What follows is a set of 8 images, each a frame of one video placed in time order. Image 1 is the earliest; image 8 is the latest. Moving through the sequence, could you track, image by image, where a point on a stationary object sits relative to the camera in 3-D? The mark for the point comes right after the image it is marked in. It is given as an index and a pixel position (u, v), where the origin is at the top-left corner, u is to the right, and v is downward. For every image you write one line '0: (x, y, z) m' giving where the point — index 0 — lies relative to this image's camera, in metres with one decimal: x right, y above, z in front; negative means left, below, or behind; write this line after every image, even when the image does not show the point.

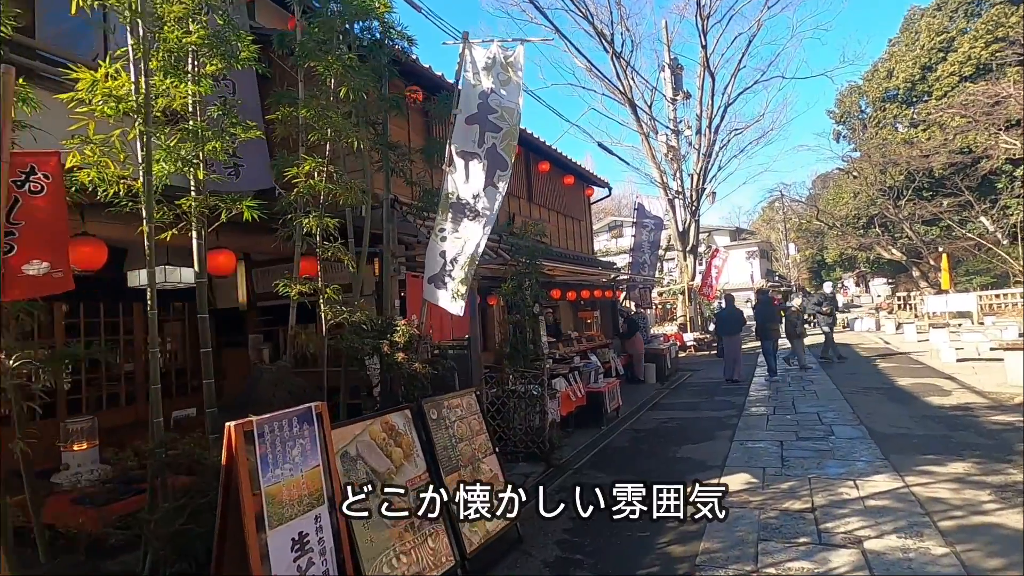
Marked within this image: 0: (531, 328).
0: (+0.3, -0.5, +7.6) m
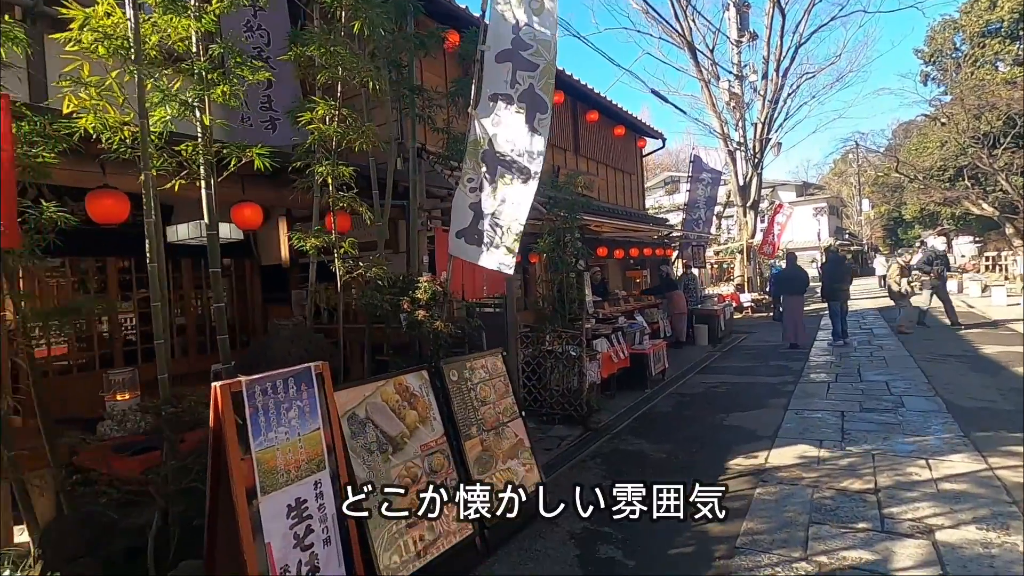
0: (+0.8, +0.1, +7.2) m
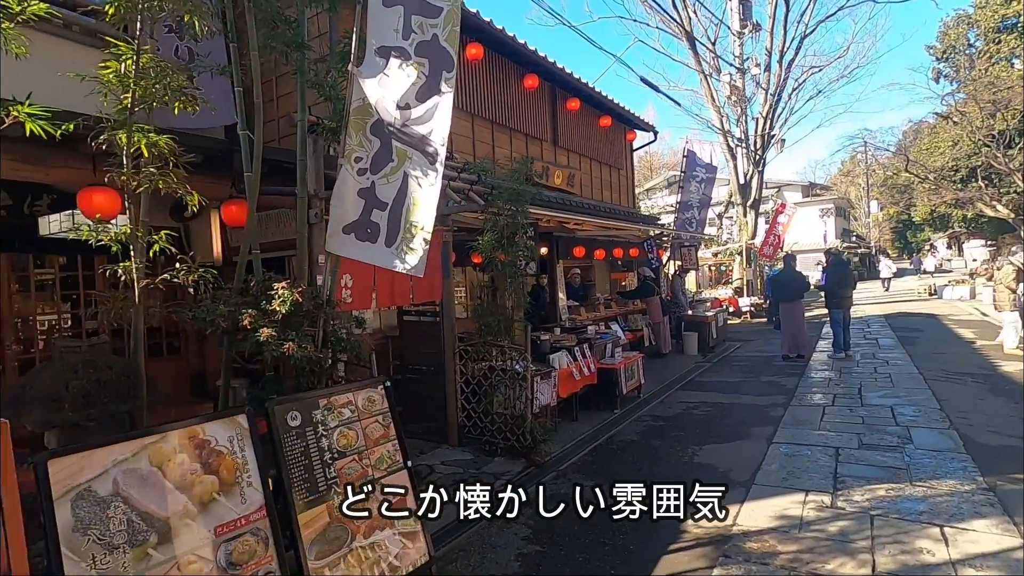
0: (+0.1, 0.0, +6.2) m
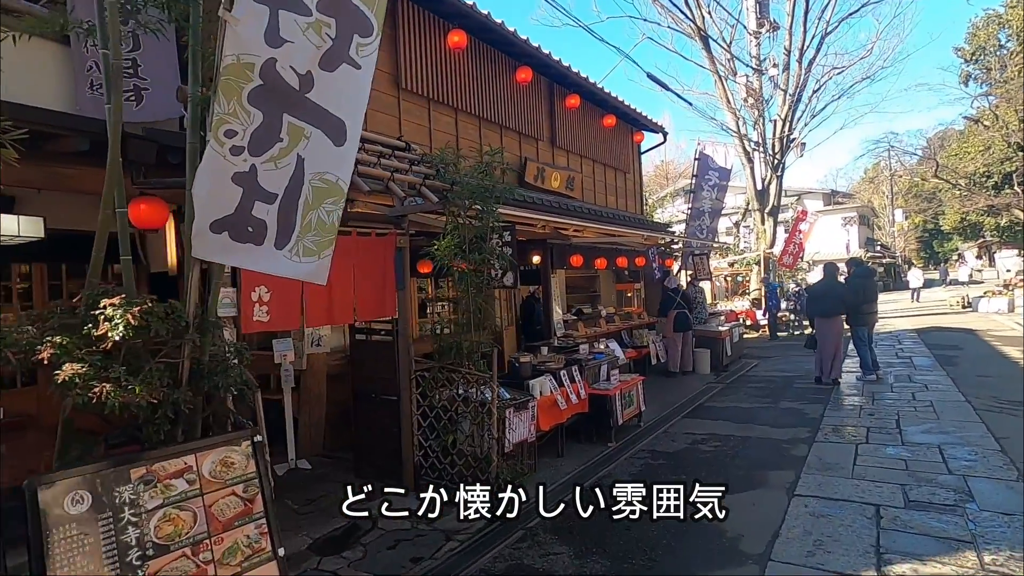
0: (-0.2, -0.2, +5.2) m
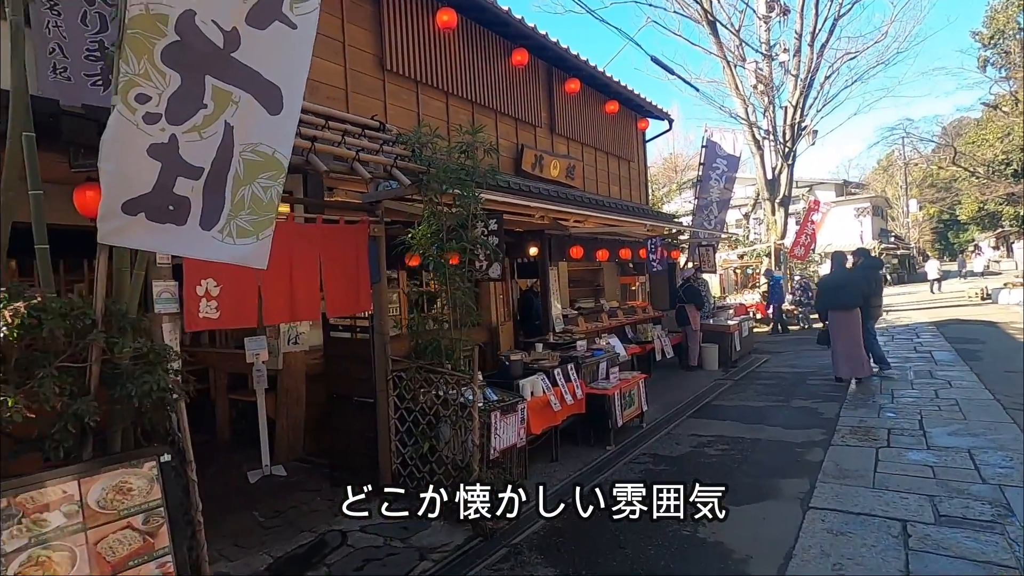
0: (-0.4, -0.1, +4.7) m
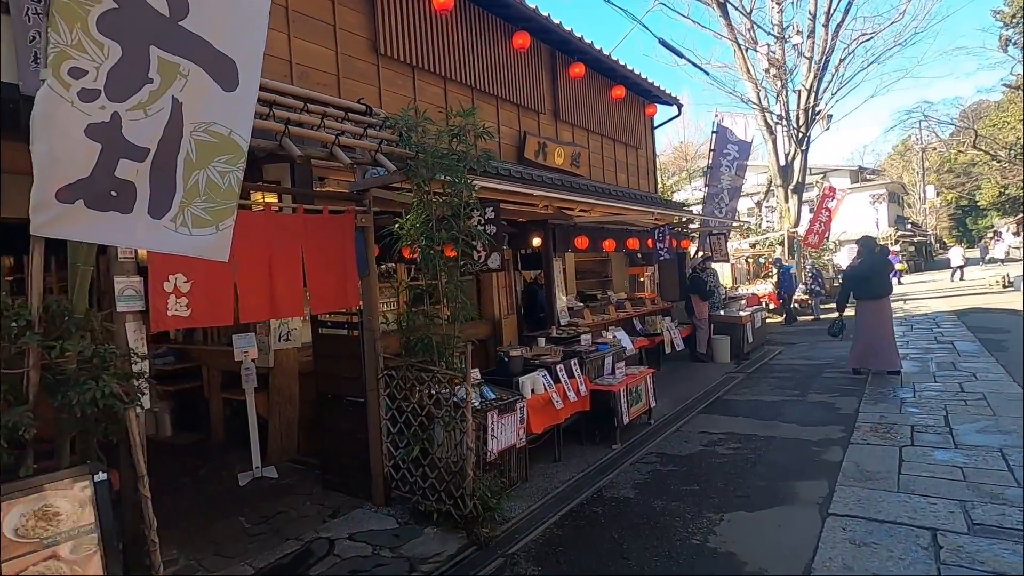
0: (-0.4, 0.0, +4.5) m
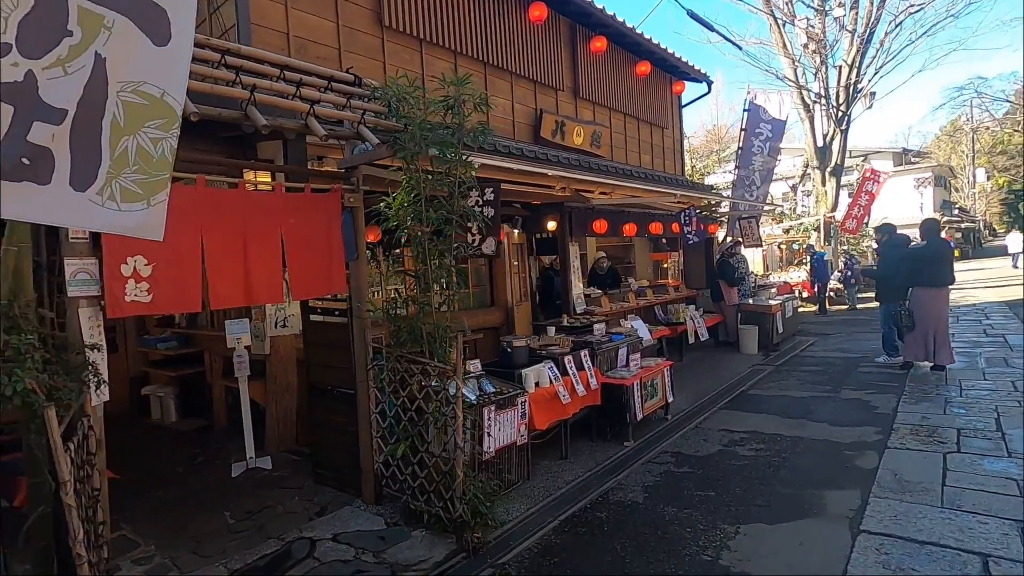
0: (-0.4, +0.1, +4.1) m
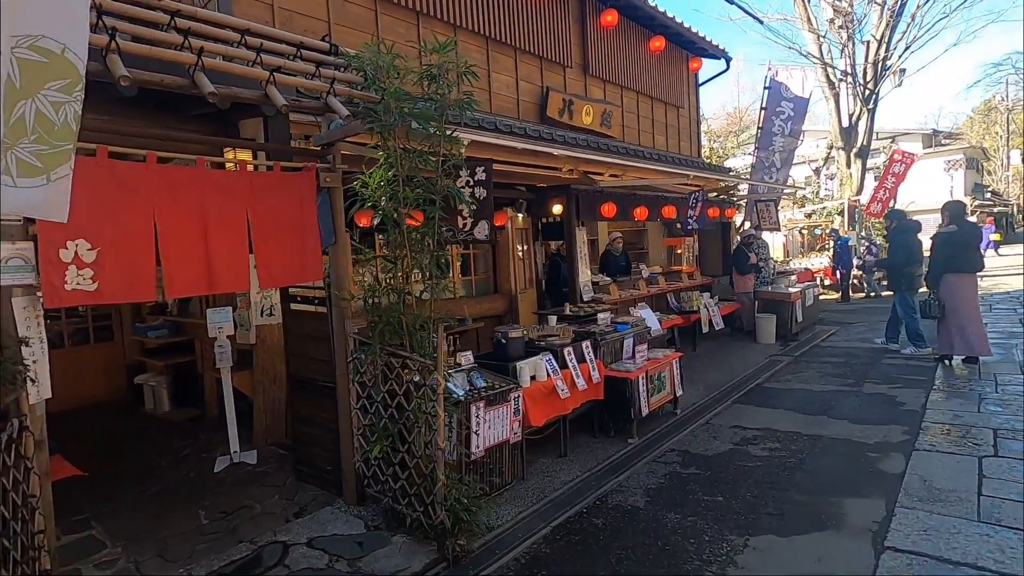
0: (-0.5, +0.2, +3.8) m
